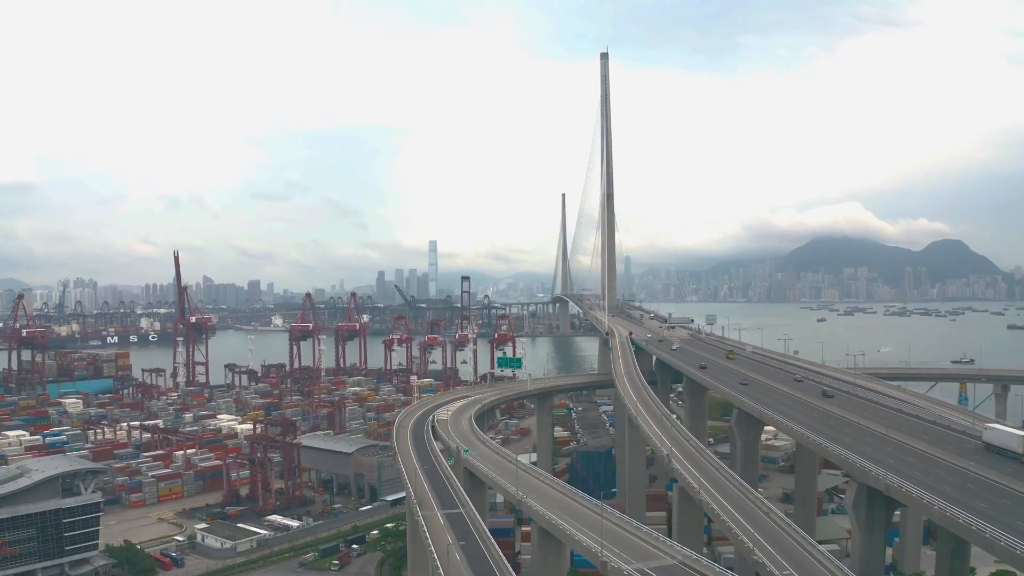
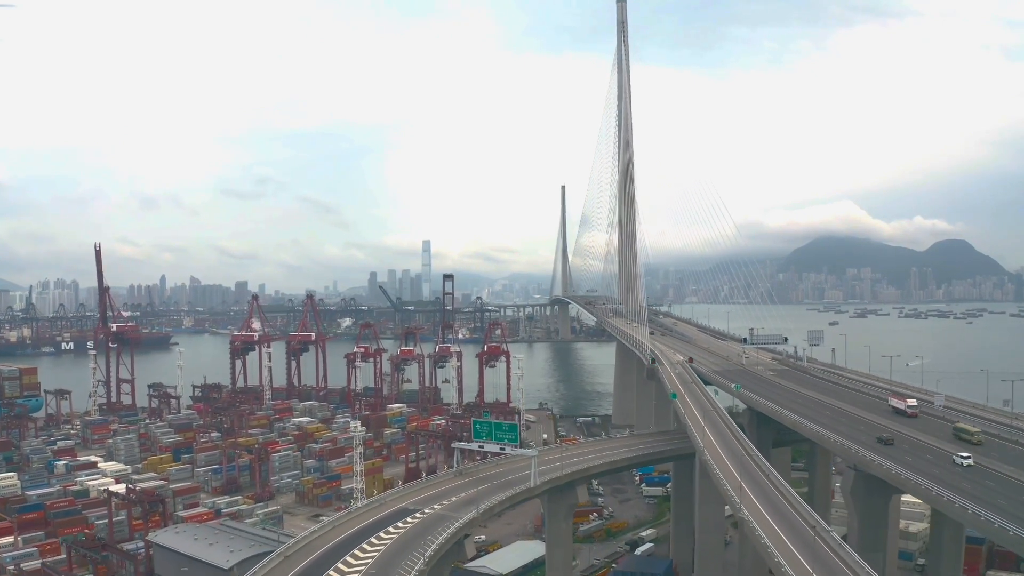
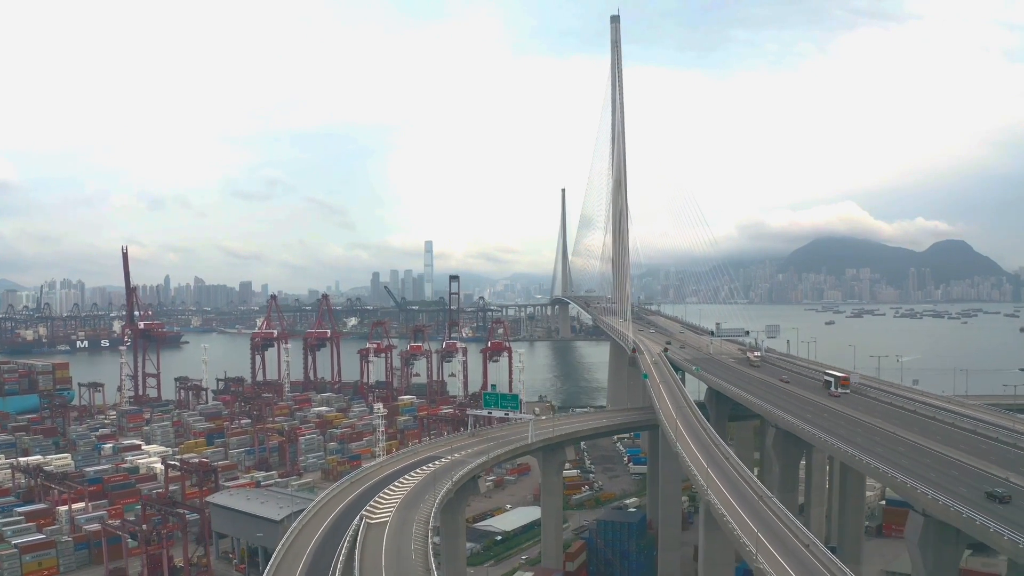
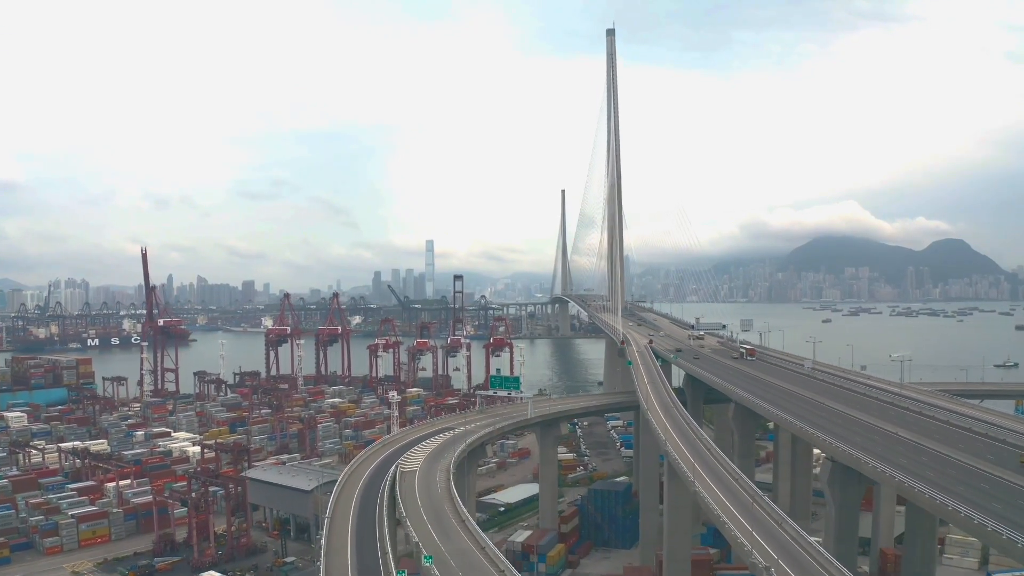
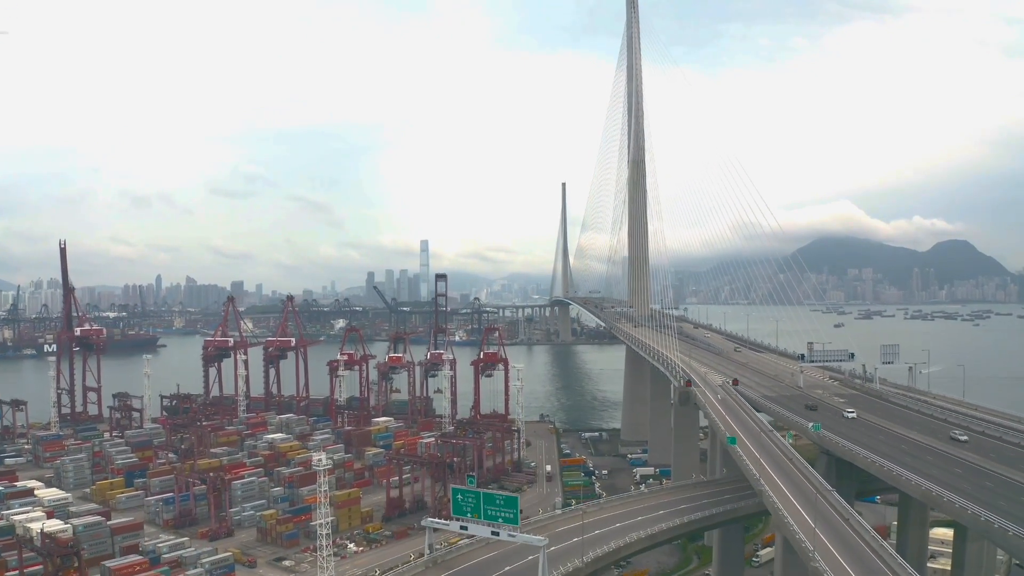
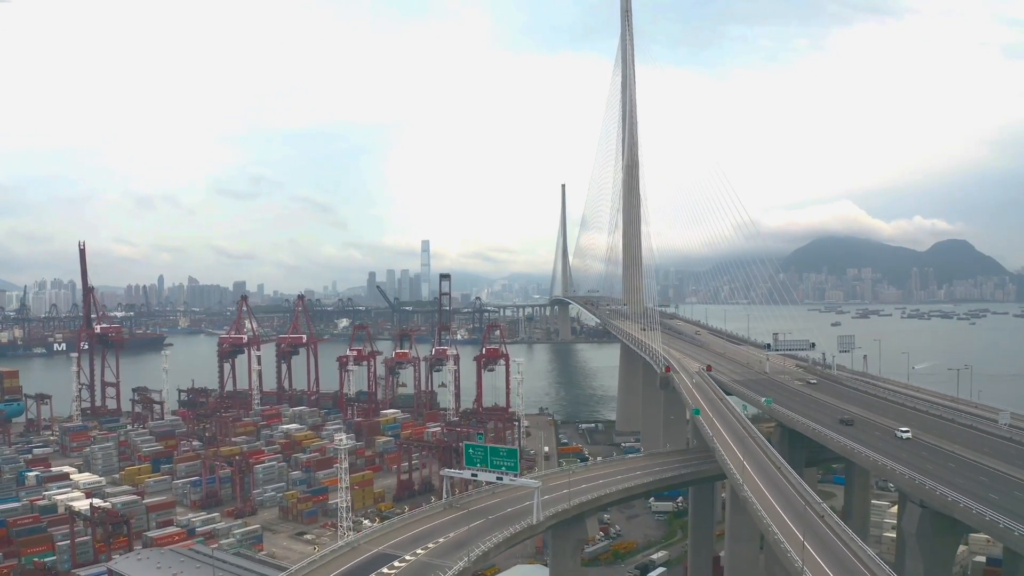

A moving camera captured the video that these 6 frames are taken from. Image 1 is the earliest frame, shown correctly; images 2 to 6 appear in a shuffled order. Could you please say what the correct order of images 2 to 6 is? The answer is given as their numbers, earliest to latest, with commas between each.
4, 3, 2, 6, 5
